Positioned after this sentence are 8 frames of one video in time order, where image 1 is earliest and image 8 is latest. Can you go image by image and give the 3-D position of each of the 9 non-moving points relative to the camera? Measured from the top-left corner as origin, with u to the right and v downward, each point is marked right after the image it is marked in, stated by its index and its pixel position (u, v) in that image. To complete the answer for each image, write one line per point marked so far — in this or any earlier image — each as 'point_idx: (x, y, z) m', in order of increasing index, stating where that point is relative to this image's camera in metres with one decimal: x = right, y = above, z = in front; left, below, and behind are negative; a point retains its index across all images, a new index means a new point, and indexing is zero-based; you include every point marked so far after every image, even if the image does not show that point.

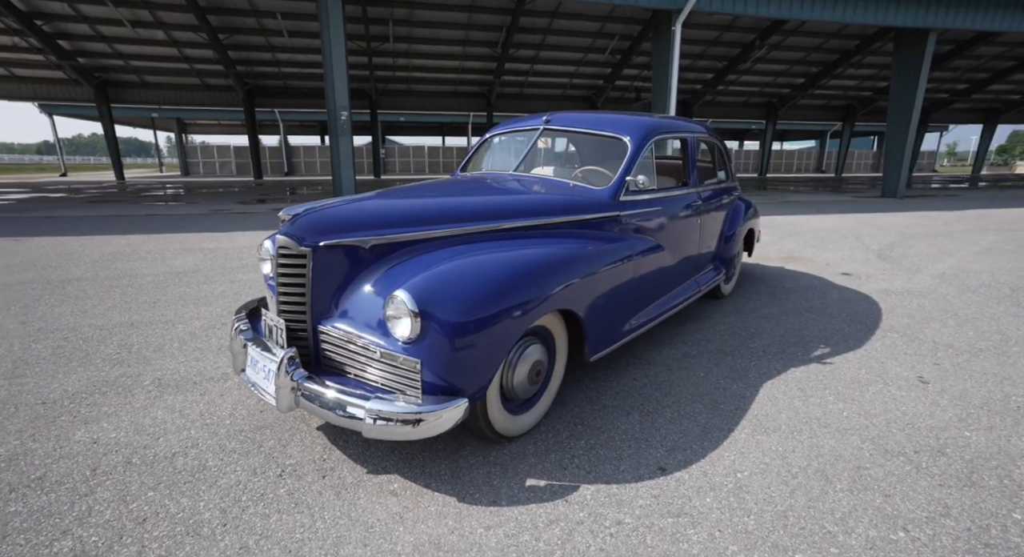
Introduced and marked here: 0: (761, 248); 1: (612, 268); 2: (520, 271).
0: (+3.3, +0.4, +6.8) m
1: (+0.6, 0.0, +2.9) m
2: (0.0, 0.0, +2.4) m
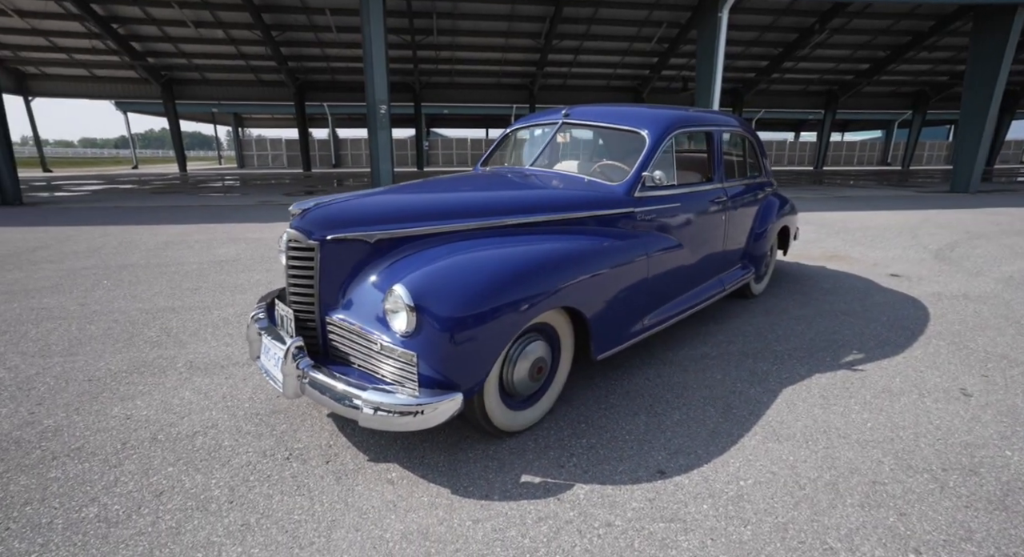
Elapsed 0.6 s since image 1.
0: (+3.7, +0.4, +6.5) m
1: (+0.6, +0.1, +2.8) m
2: (0.0, 0.0, +2.4) m
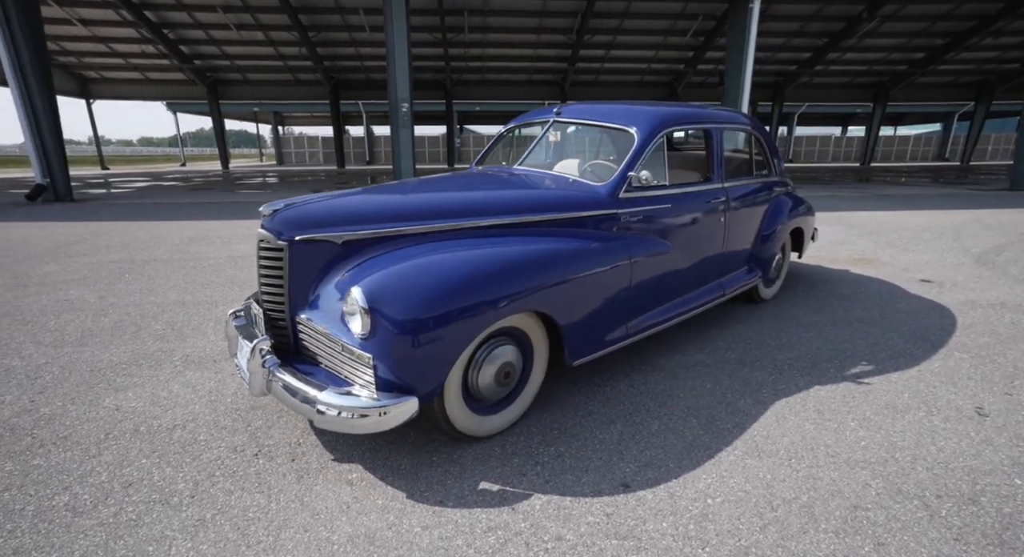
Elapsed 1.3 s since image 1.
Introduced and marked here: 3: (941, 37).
0: (+3.8, +0.4, +6.2) m
1: (+0.5, 0.0, +2.7) m
2: (-0.1, 0.0, +2.3) m
3: (+15.8, +8.9, +18.8) m
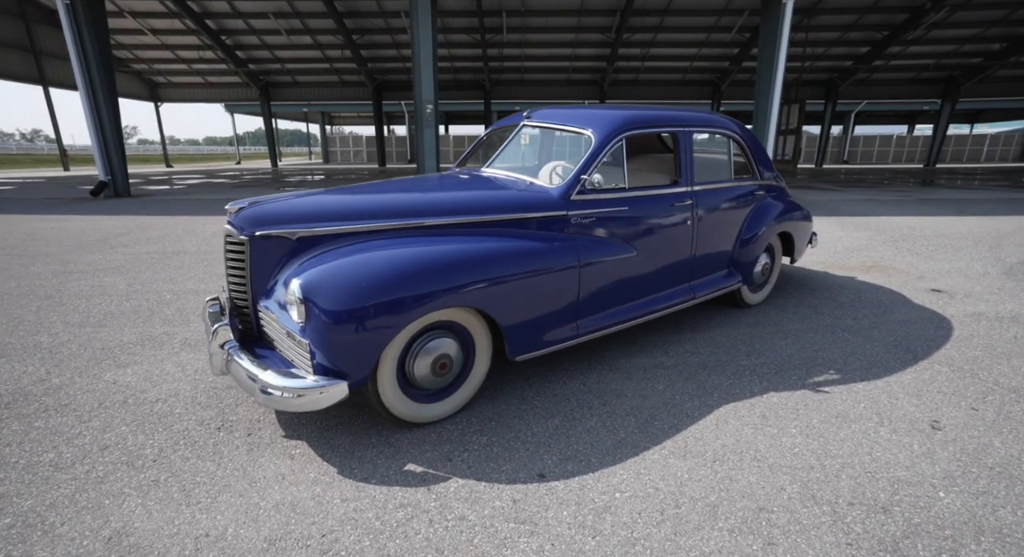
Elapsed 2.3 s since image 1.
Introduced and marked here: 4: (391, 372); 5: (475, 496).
0: (+3.9, +0.3, +5.9) m
1: (+0.2, 0.0, +2.8) m
2: (-0.4, 0.0, +2.5) m
3: (+17.2, +8.5, +17.3) m
4: (-0.6, -0.5, +2.5) m
5: (-0.2, -0.9, +2.2) m
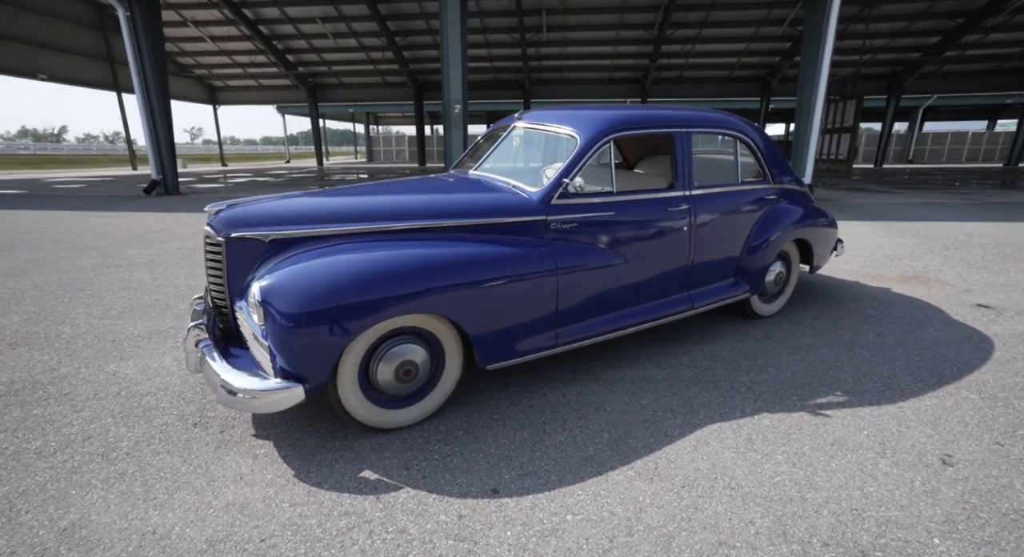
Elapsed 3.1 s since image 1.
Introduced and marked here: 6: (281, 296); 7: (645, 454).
0: (+4.0, +0.2, +5.5) m
1: (+0.1, 0.0, +2.8) m
2: (-0.6, 0.0, +2.5) m
3: (+18.5, +8.1, +15.6) m
4: (-0.8, -0.5, +2.5) m
5: (-0.4, -1.0, +2.1) m
6: (-1.1, -0.1, +2.3) m
7: (+0.6, -0.9, +2.5) m
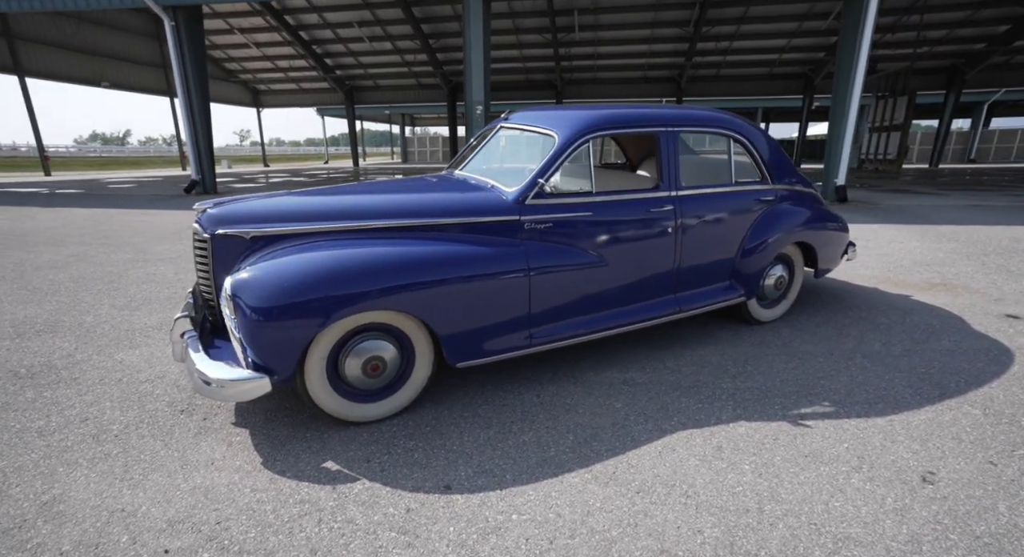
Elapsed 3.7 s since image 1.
0: (+4.1, +0.1, +5.2) m
1: (-0.1, 0.0, +2.8) m
2: (-0.8, 0.0, +2.5) m
3: (+19.5, +7.8, +14.1) m
4: (-1.0, -0.5, +2.5) m
5: (-0.6, -1.0, +2.2) m
6: (-1.2, -0.1, +2.4) m
7: (+0.5, -0.9, +2.4) m
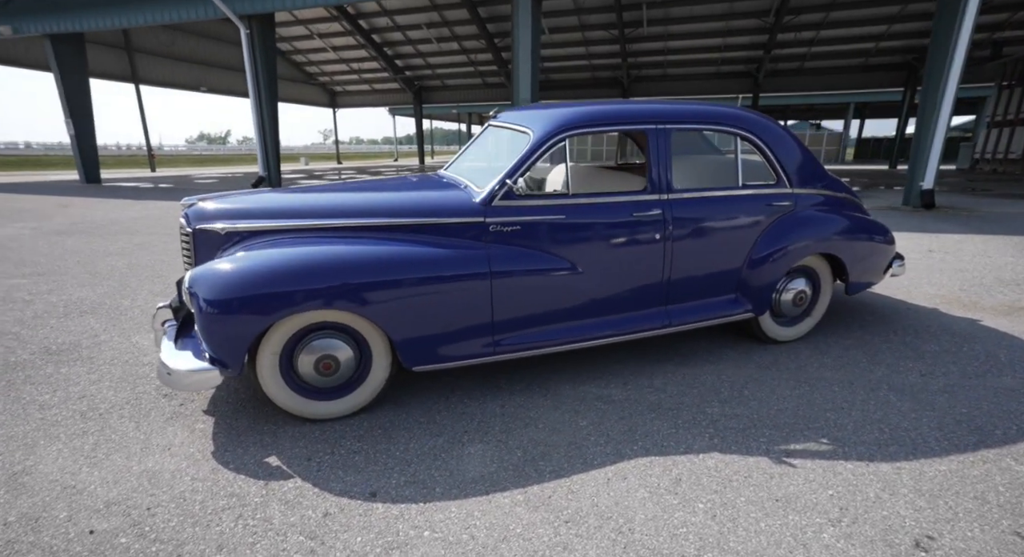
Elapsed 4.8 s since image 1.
0: (+4.2, -0.1, +4.4) m
1: (-0.3, 0.0, +2.7) m
2: (-1.0, +0.1, +2.5) m
3: (+21.0, +7.0, +11.0) m
4: (-1.2, -0.4, +2.6) m
5: (-0.9, -0.9, +2.2) m
6: (-1.5, 0.0, +2.5) m
7: (+0.2, -0.9, +2.3) m
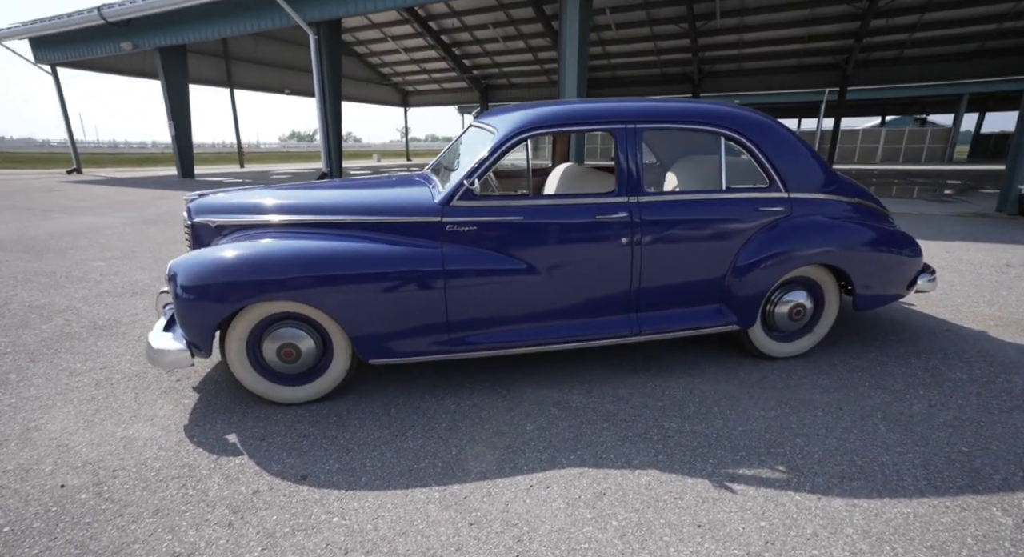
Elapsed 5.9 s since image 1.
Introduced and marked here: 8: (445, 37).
0: (+4.1, -0.2, +3.8) m
1: (-0.5, 0.0, +2.7) m
2: (-1.3, +0.1, +2.7) m
3: (+22.0, +6.2, +7.8) m
4: (-1.5, -0.4, +2.8) m
5: (-1.3, -0.9, +2.3) m
6: (-1.7, 0.0, +2.7) m
7: (-0.2, -0.9, +2.3) m
8: (-2.3, +8.5, +17.8) m
